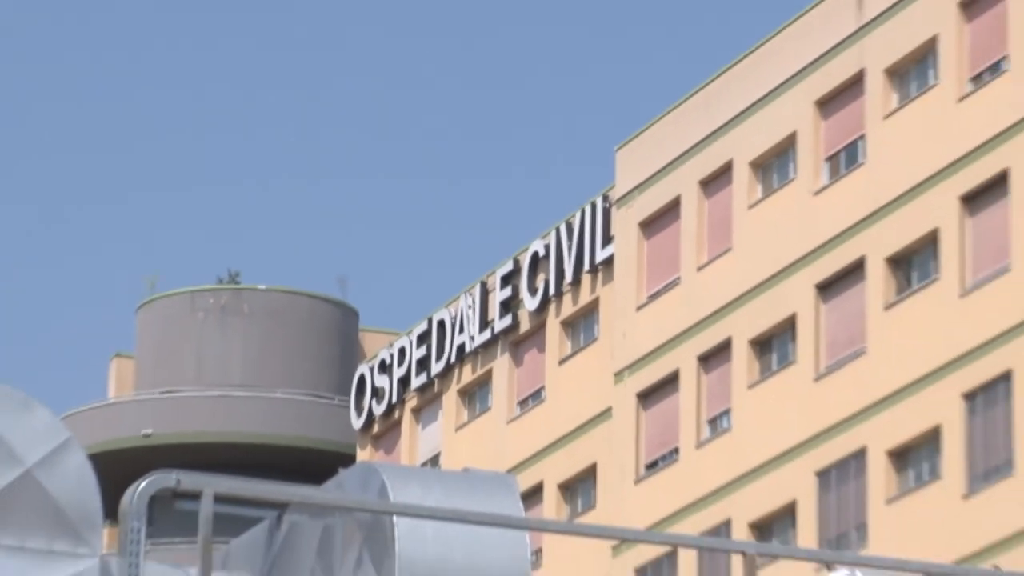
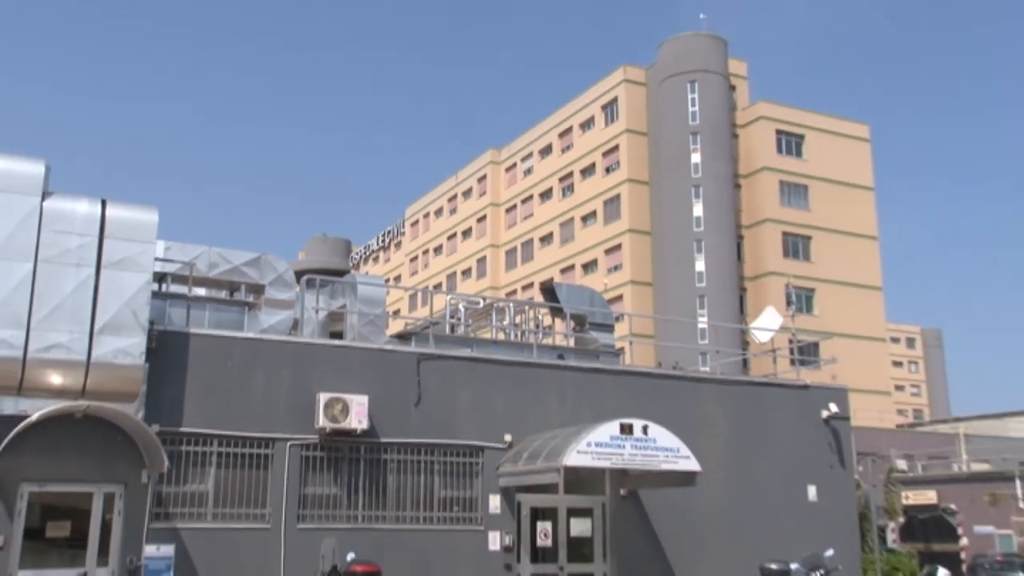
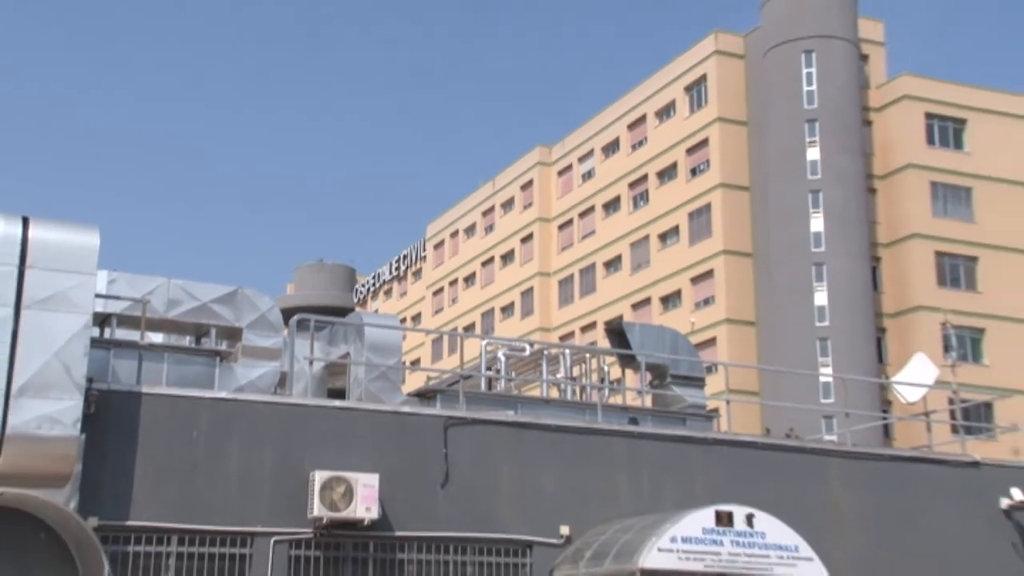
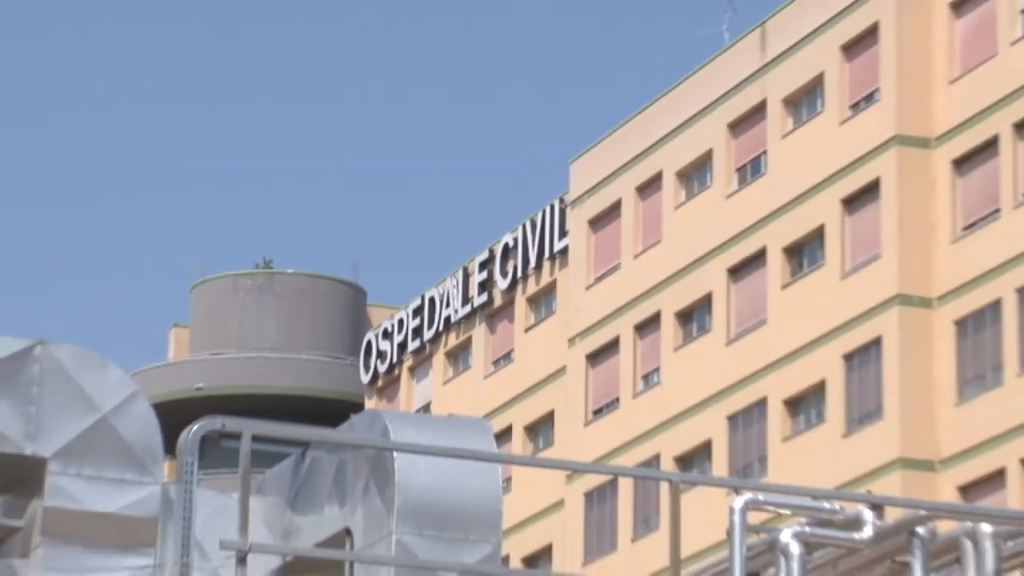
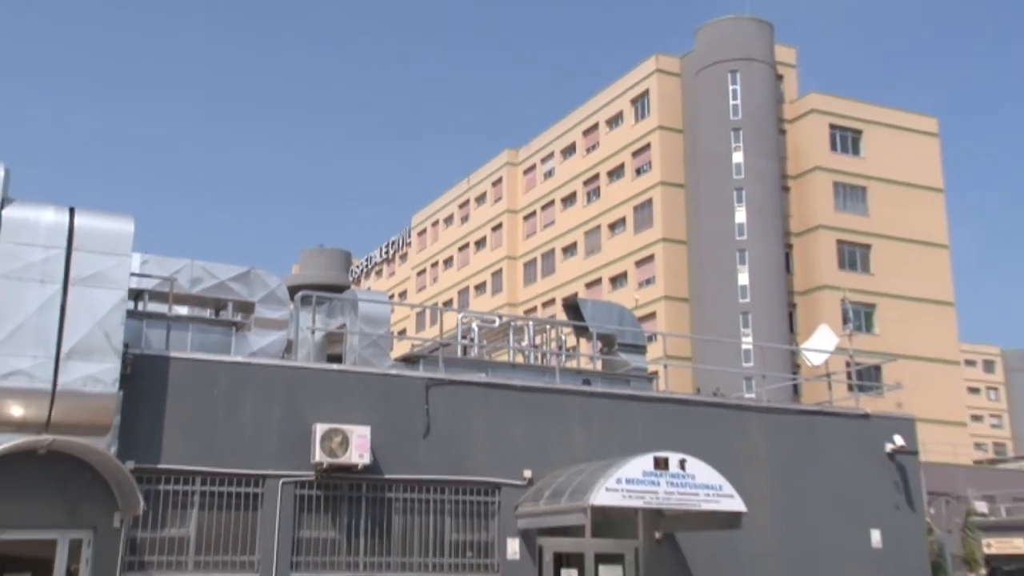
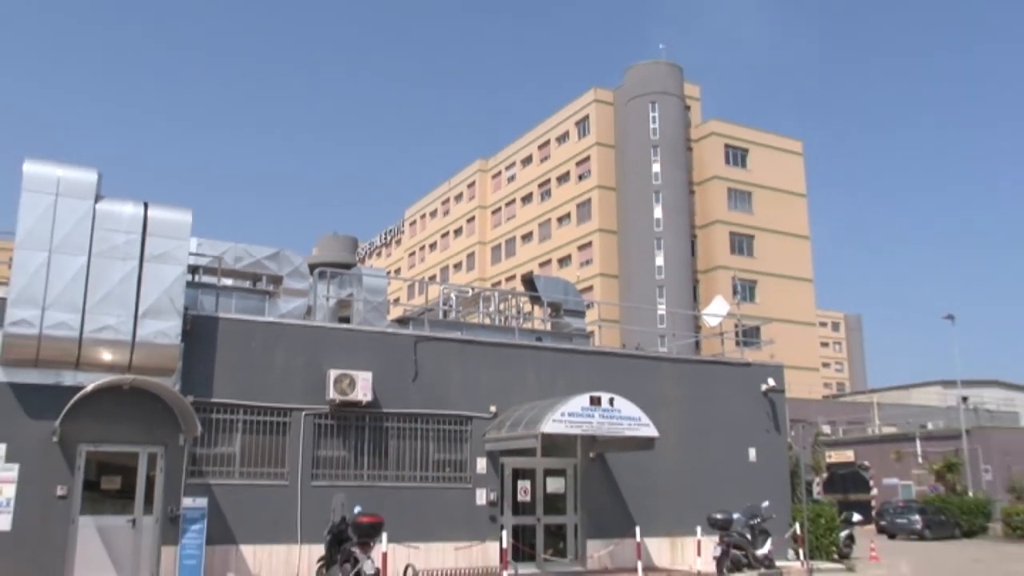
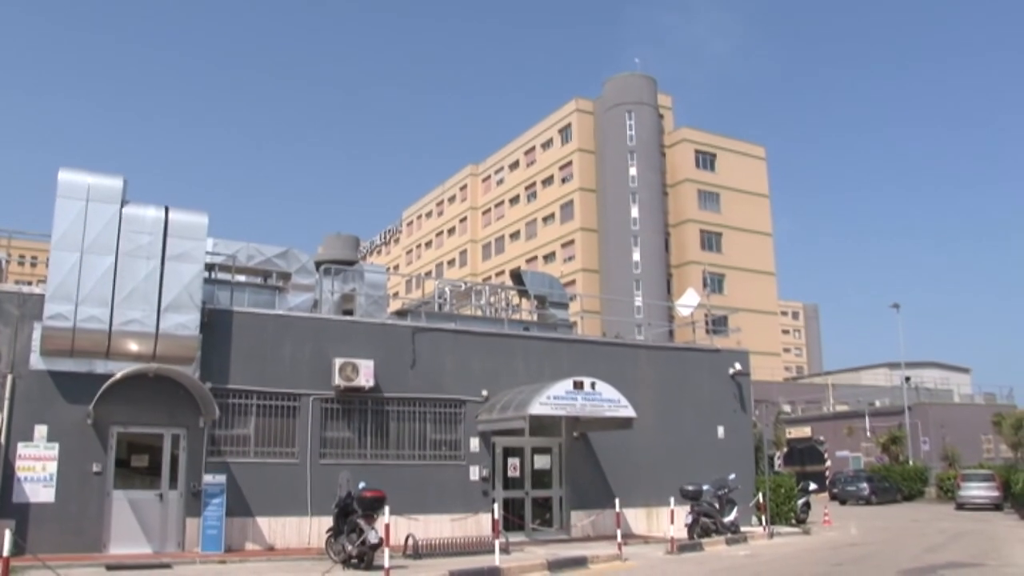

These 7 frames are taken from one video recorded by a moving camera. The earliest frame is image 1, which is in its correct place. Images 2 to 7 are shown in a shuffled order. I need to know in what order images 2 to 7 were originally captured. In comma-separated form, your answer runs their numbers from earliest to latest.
4, 3, 5, 2, 6, 7
